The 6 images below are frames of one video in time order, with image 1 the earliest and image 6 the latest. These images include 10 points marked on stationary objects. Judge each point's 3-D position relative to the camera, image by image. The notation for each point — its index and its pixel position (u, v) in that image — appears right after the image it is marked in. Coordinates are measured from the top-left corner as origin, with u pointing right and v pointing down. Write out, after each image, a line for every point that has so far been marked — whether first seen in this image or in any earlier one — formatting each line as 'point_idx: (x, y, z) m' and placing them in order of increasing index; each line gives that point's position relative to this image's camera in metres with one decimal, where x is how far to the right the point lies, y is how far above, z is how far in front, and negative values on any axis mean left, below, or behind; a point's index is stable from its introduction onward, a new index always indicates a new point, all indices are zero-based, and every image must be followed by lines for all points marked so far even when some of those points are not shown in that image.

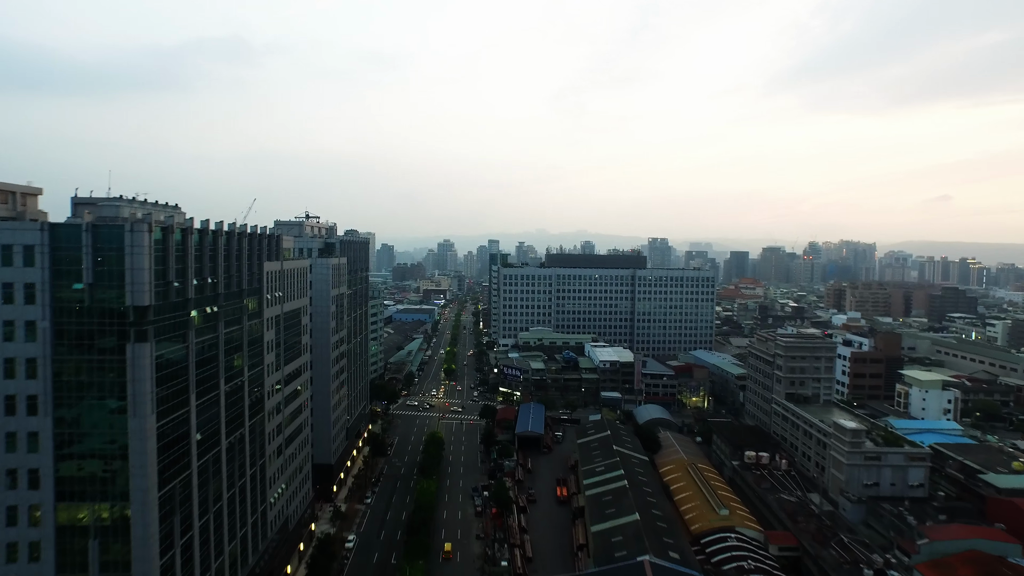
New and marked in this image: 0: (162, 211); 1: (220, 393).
0: (-9.8, +2.1, +18.5) m
1: (-7.7, -2.8, +17.5) m
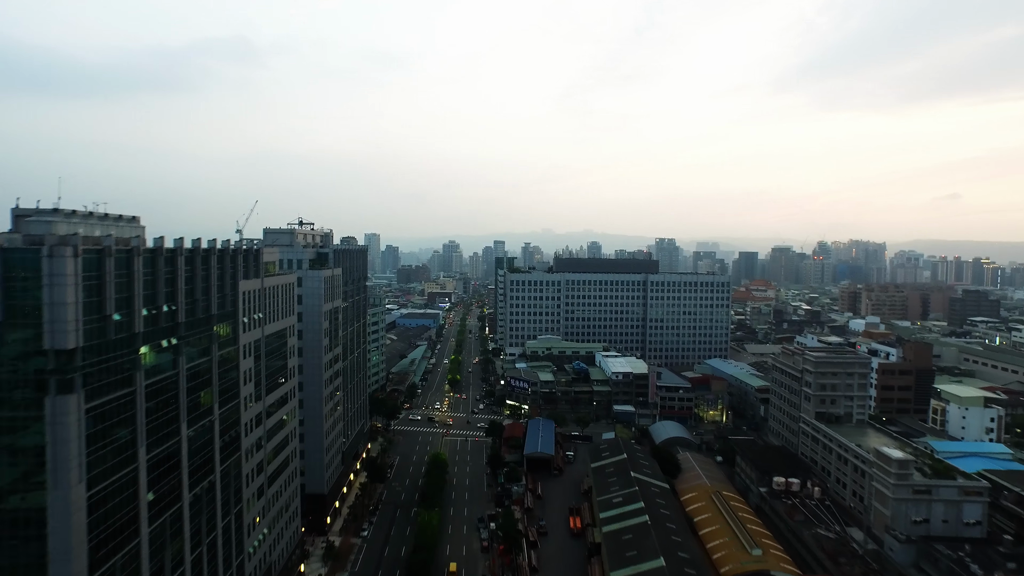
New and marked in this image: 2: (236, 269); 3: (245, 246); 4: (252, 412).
0: (-9.6, +1.5, +16.0) m
1: (-7.5, -3.4, +14.9) m
2: (-7.7, +0.5, +18.5) m
3: (-7.9, +1.3, +19.6) m
4: (-7.9, -3.7, +20.0) m
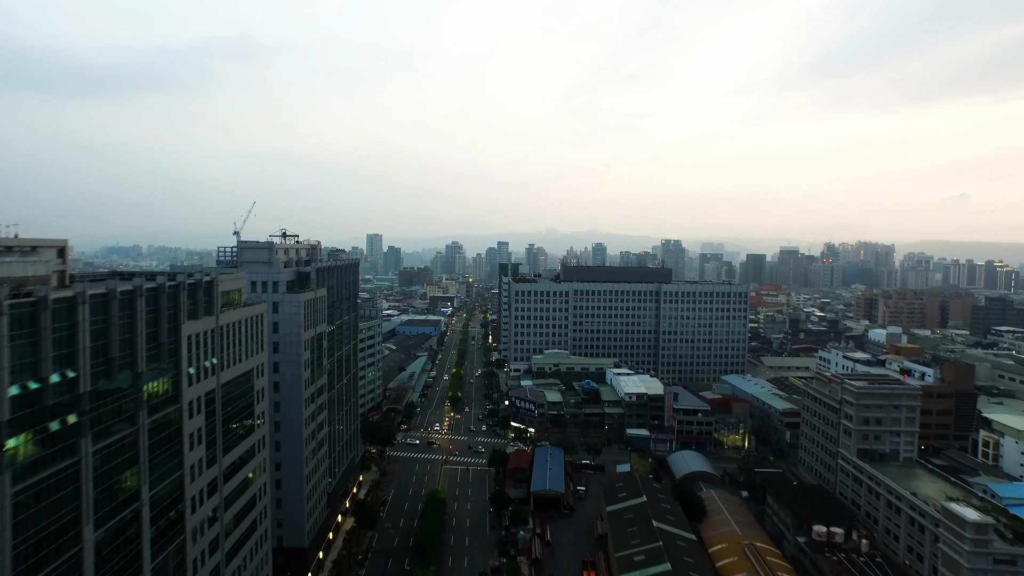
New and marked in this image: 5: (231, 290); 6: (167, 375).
0: (-9.4, +0.5, +12.3) m
1: (-7.3, -4.4, +11.3) m
2: (-7.5, -0.5, +14.8) m
3: (-7.7, +0.3, +16.0) m
4: (-7.7, -4.7, +16.3) m
5: (-8.3, 0.0, +19.5) m
6: (-7.6, -1.9, +14.4) m
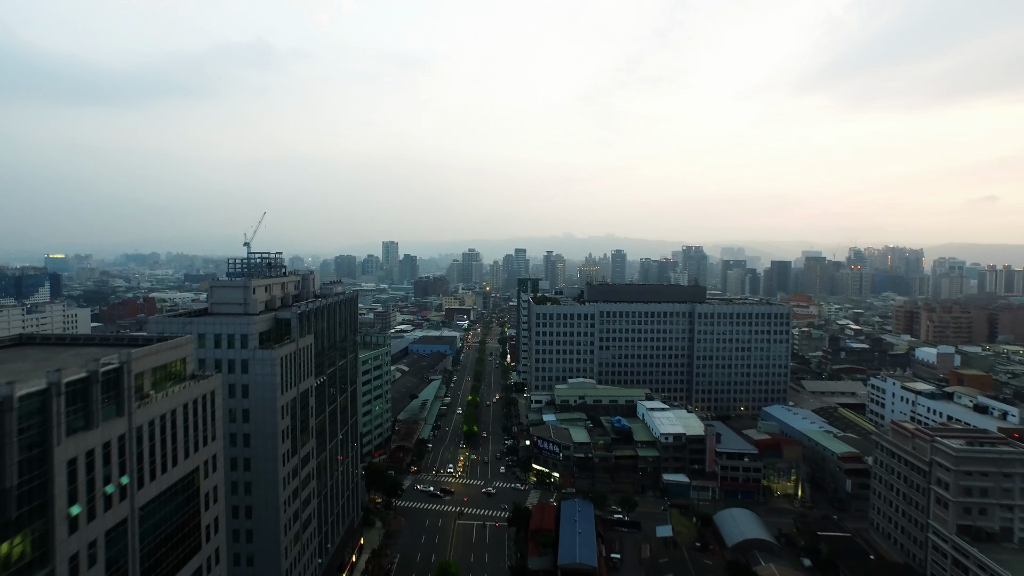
0: (-8.9, -1.1, +7.5) m
1: (-6.9, -6.0, +6.4) m
2: (-7.0, -2.0, +10.0) m
3: (-7.2, -1.3, +11.1) m
4: (-7.1, -6.3, +11.4) m
5: (-7.6, -1.7, +14.7) m
6: (-7.0, -3.5, +9.6) m
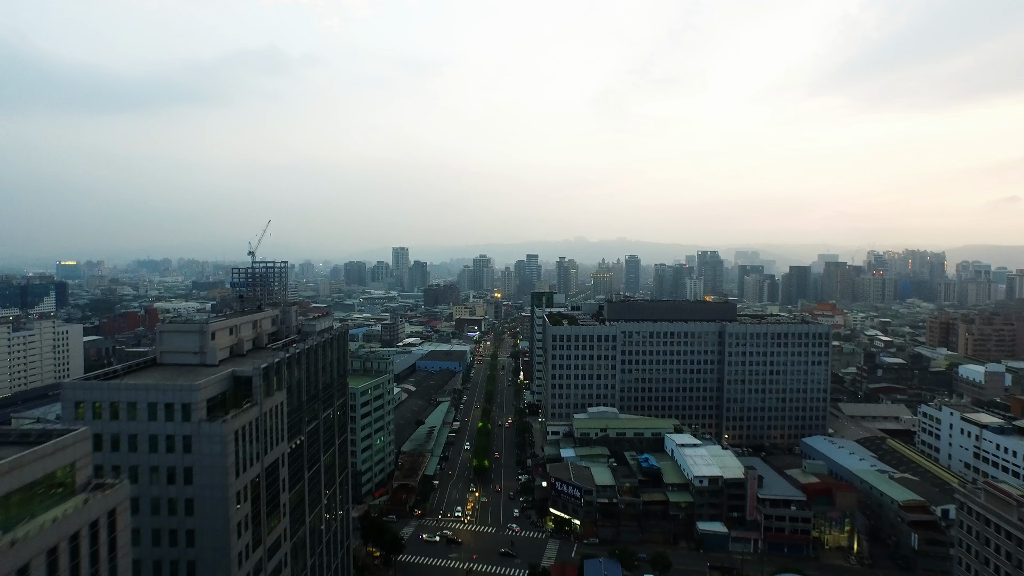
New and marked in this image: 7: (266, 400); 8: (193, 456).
0: (-8.7, -2.3, +3.1) m
1: (-6.6, -7.2, +1.9) m
2: (-6.7, -3.3, +5.5) m
3: (-6.9, -2.6, +6.7) m
4: (-6.8, -7.6, +6.9) m
5: (-7.3, -3.0, +10.2) m
6: (-6.8, -4.8, +5.1) m
7: (-6.8, -3.0, +18.3) m
8: (-7.5, -4.0, +15.6) m
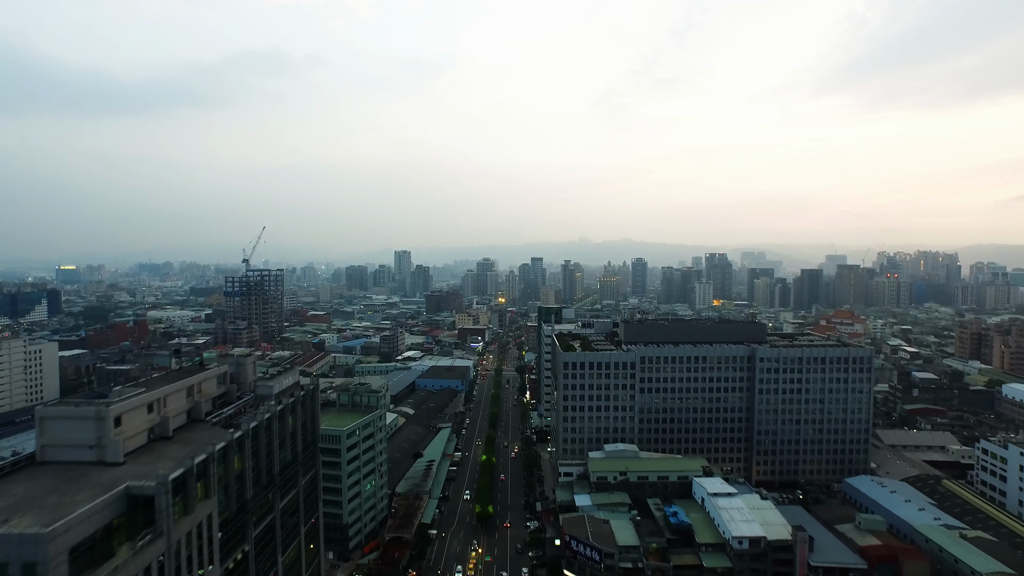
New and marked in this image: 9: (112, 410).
0: (-8.5, -3.8, -2.2) m
1: (-6.5, -8.7, -3.4) m
2: (-6.5, -4.8, +0.2) m
3: (-6.7, -4.1, +1.4) m
4: (-6.6, -9.1, +1.7) m
5: (-7.1, -4.4, +4.9) m
6: (-6.6, -6.2, -0.2) m
7: (-6.5, -4.5, +13.0) m
8: (-7.3, -5.4, +10.4) m
9: (-8.6, -2.7, +13.8) m
